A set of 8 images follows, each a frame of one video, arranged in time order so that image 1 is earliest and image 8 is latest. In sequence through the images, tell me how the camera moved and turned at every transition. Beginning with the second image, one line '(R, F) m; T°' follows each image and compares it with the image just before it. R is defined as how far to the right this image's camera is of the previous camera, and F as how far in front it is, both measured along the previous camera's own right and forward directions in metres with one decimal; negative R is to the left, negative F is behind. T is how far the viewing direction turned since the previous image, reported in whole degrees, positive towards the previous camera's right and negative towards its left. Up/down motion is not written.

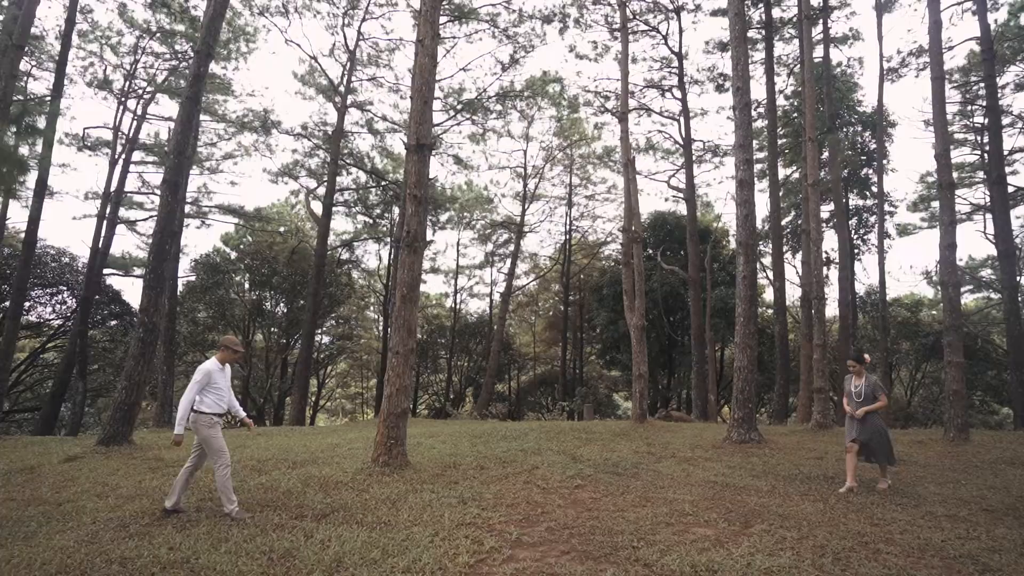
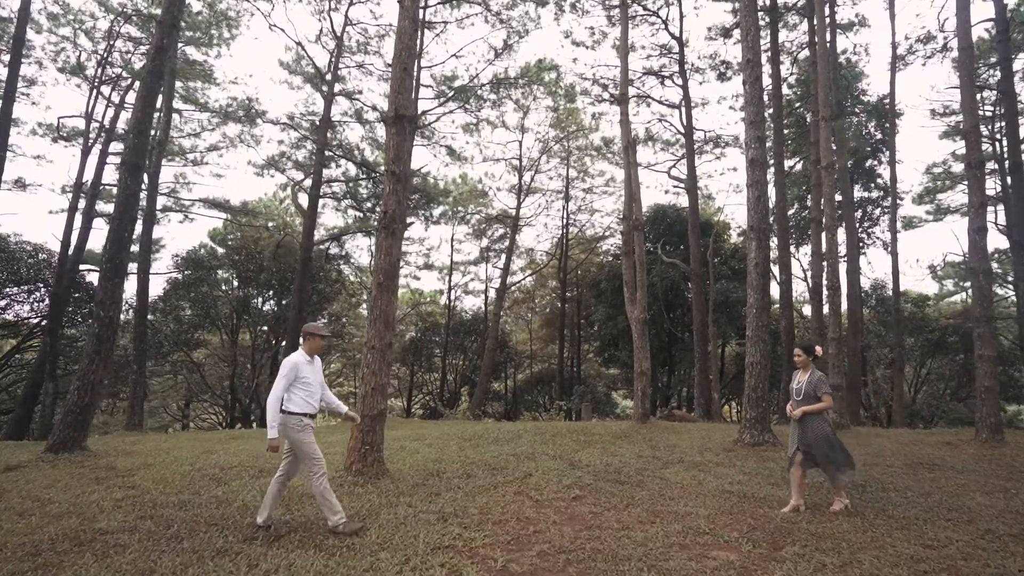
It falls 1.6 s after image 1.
(+0.1, +0.9) m; 0°
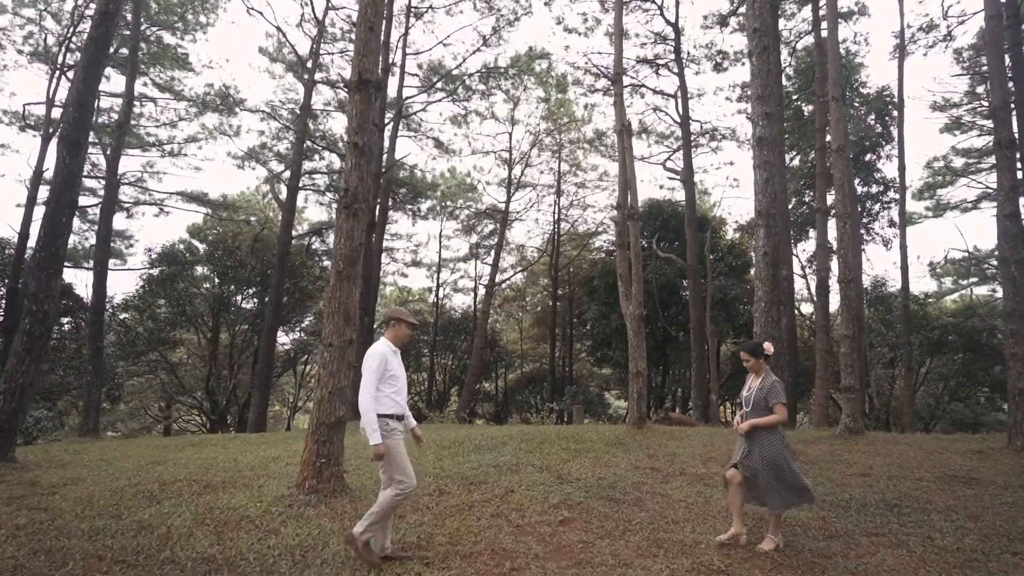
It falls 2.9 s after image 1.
(+0.1, +1.0) m; +1°
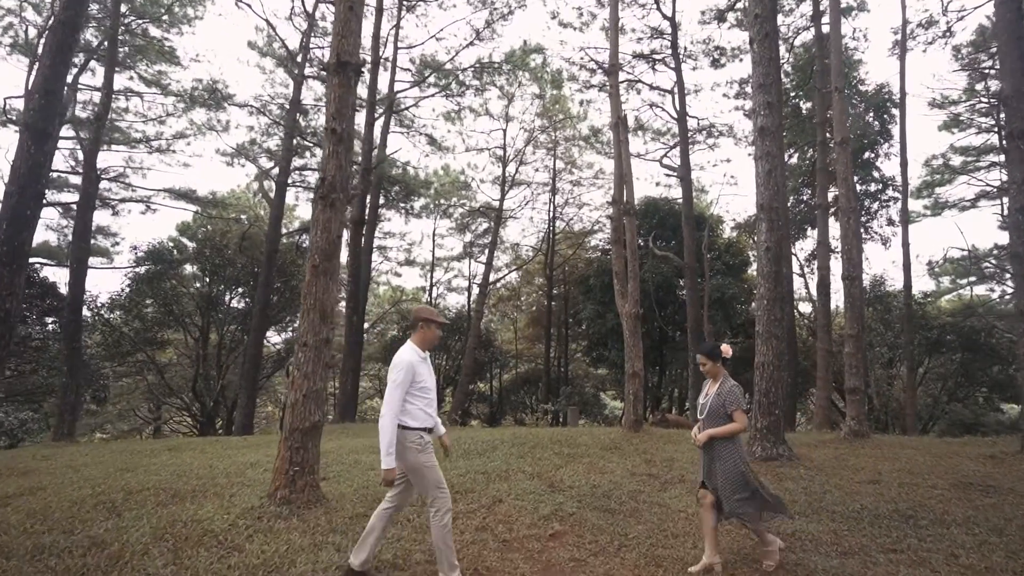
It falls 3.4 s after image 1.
(+0.1, +0.4) m; 0°
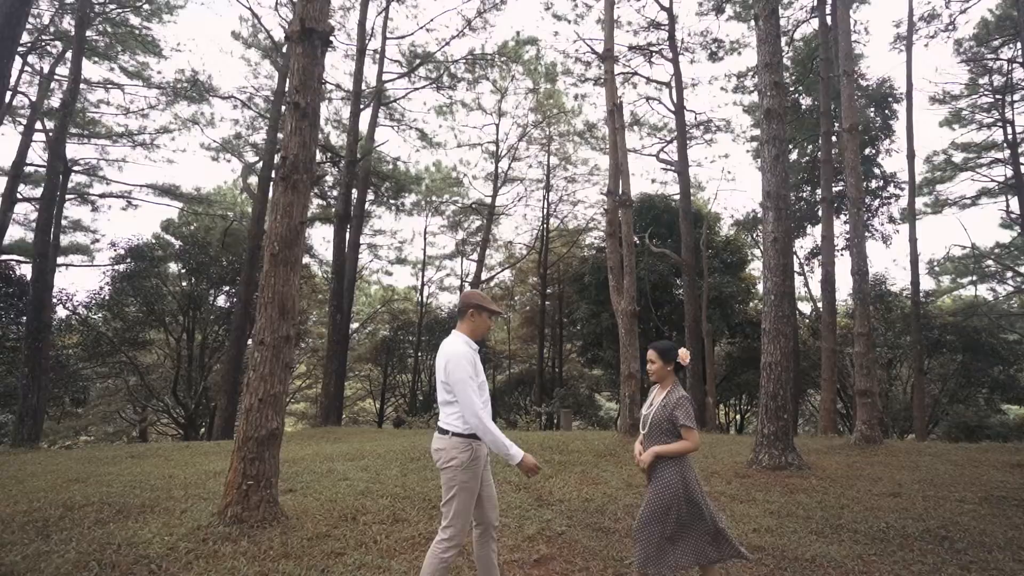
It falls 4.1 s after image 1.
(+0.1, +0.7) m; 0°
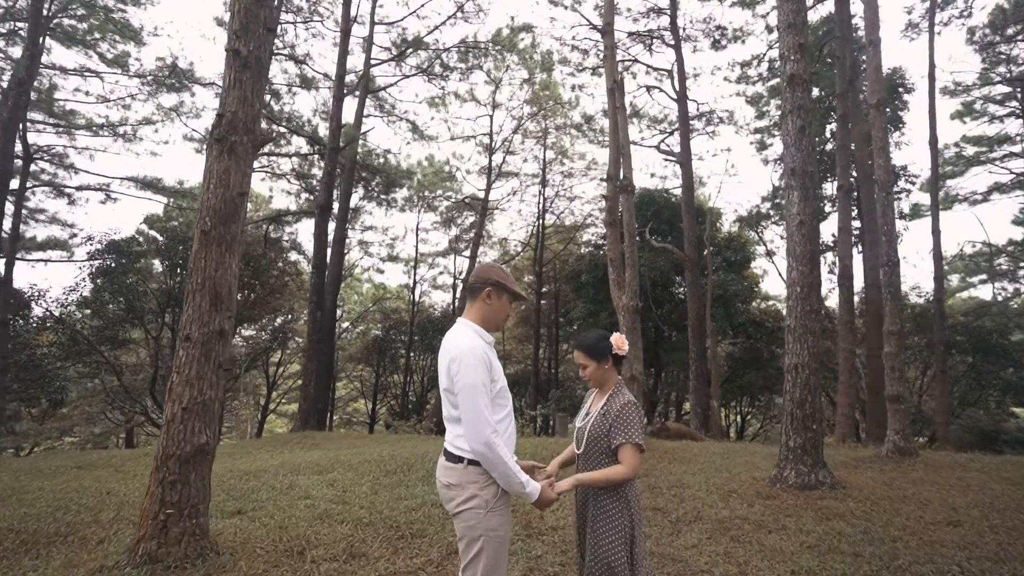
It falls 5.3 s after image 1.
(+0.1, +1.0) m; 0°
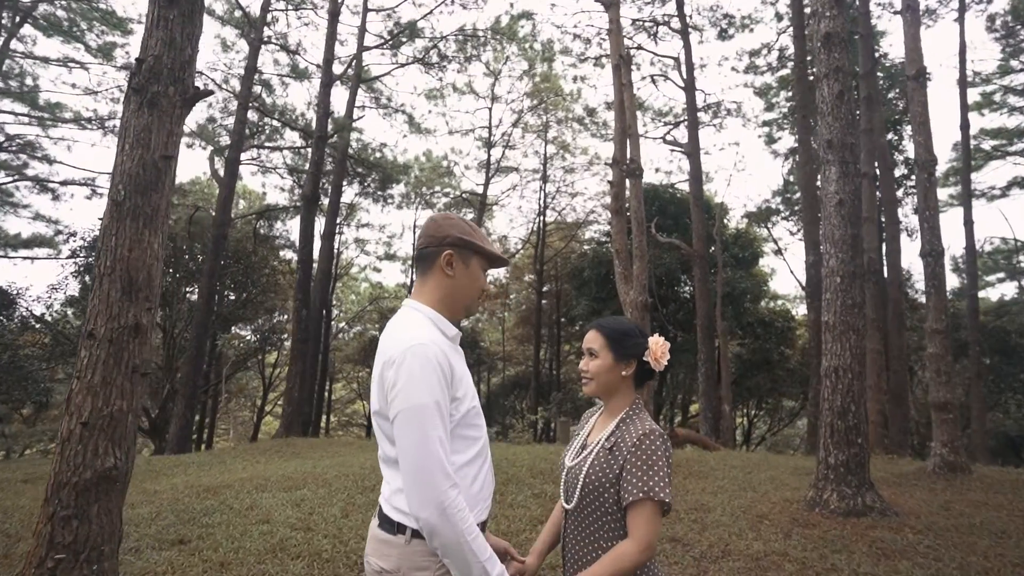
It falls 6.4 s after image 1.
(+0.1, +0.9) m; 0°
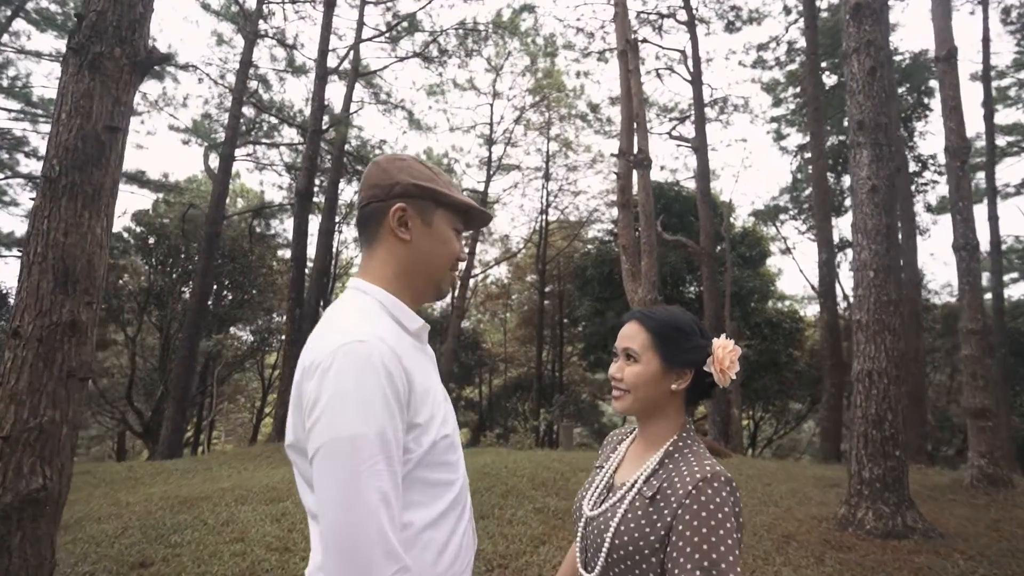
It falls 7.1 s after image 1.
(0.0, +0.5) m; 0°
